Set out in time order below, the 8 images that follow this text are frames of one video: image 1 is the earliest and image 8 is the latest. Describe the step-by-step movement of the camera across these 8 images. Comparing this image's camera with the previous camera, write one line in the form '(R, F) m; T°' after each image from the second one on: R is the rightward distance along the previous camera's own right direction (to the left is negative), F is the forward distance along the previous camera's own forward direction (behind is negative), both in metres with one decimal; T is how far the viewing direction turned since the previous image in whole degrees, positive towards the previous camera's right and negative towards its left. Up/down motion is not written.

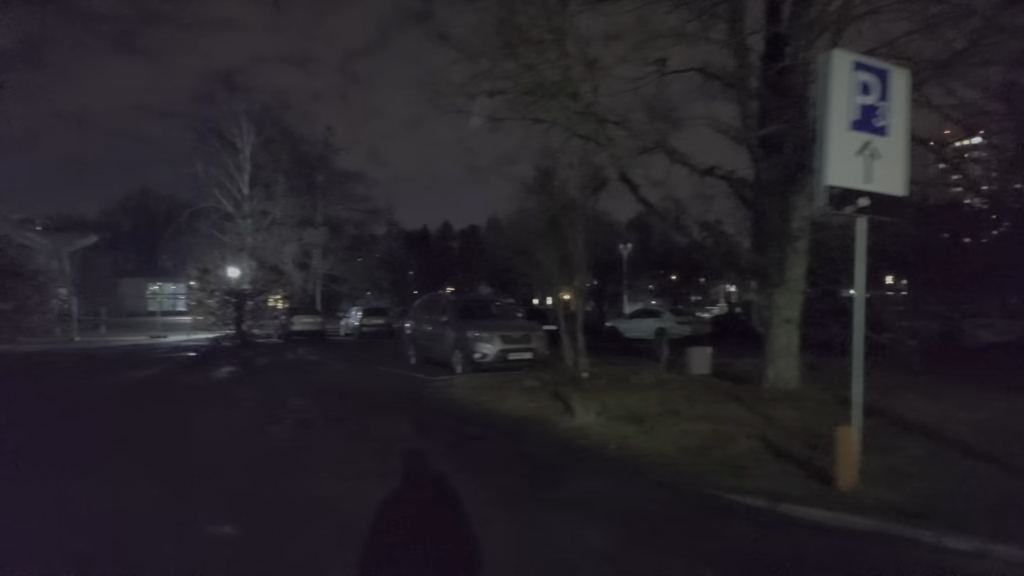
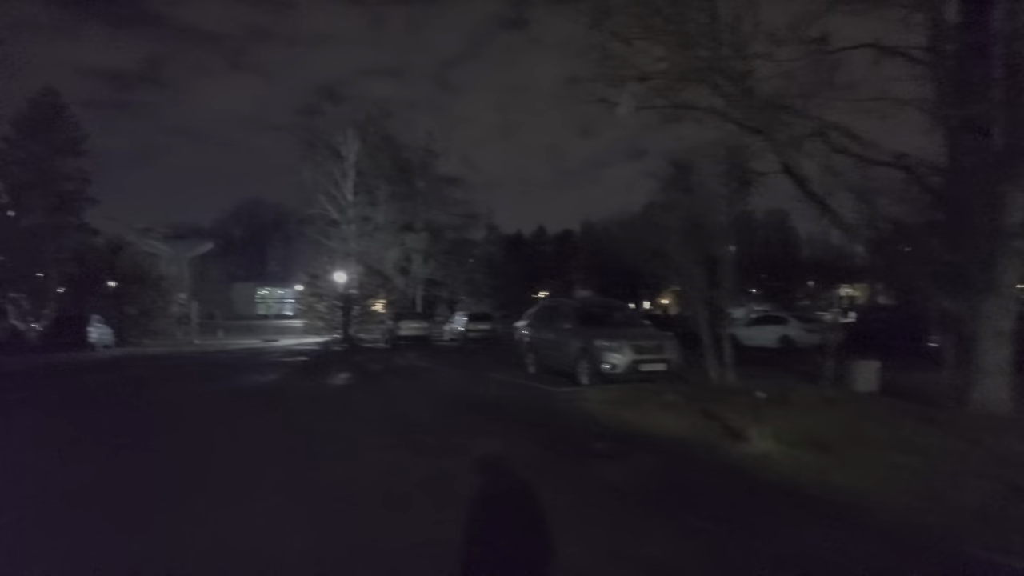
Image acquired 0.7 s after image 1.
(-0.8, +1.0) m; -7°
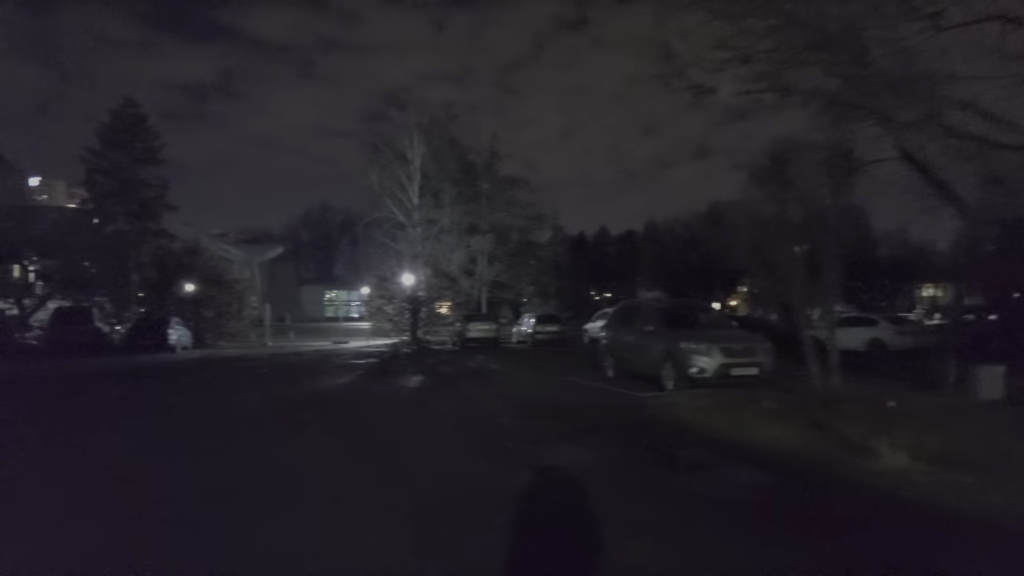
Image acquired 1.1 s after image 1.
(-0.4, +0.6) m; -5°
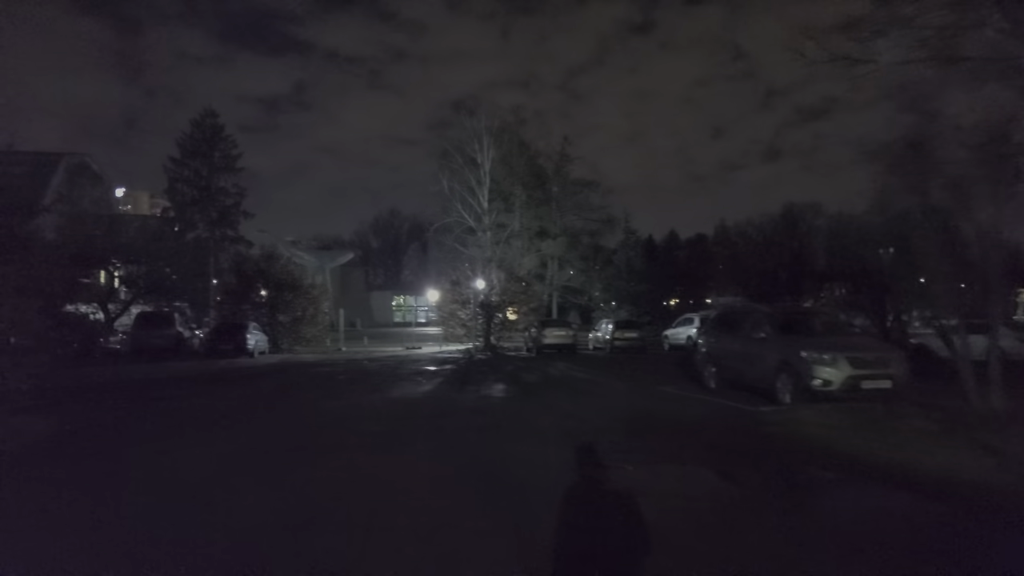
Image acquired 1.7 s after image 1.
(-0.6, +1.1) m; -5°
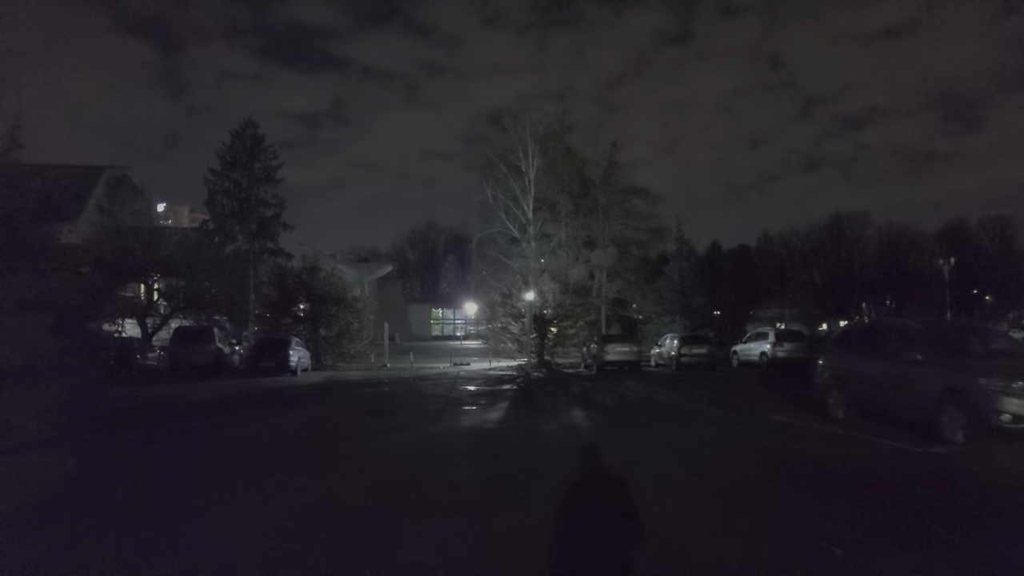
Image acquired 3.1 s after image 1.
(-1.1, +2.4) m; -3°
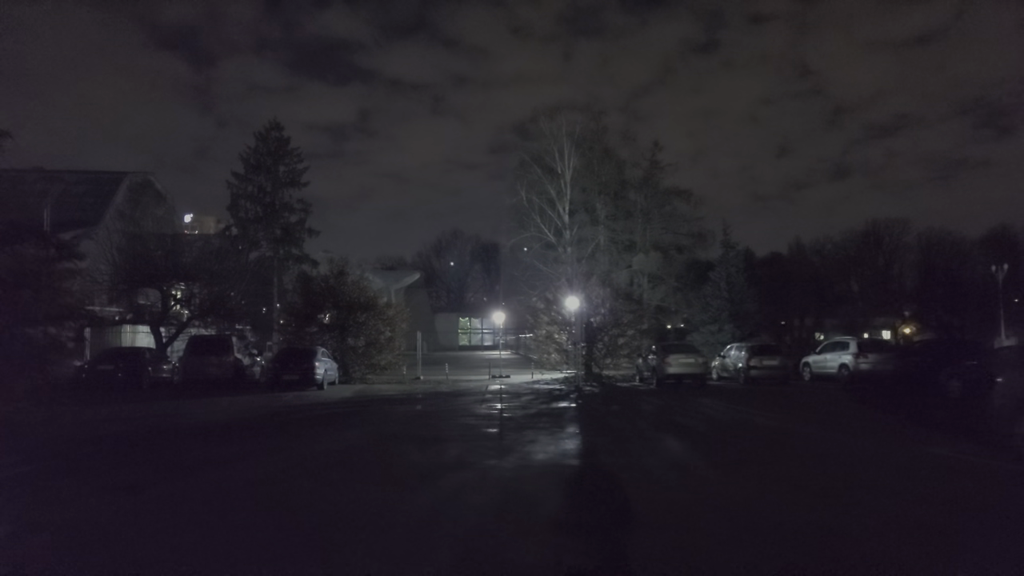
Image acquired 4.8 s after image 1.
(-1.0, +3.2) m; -2°
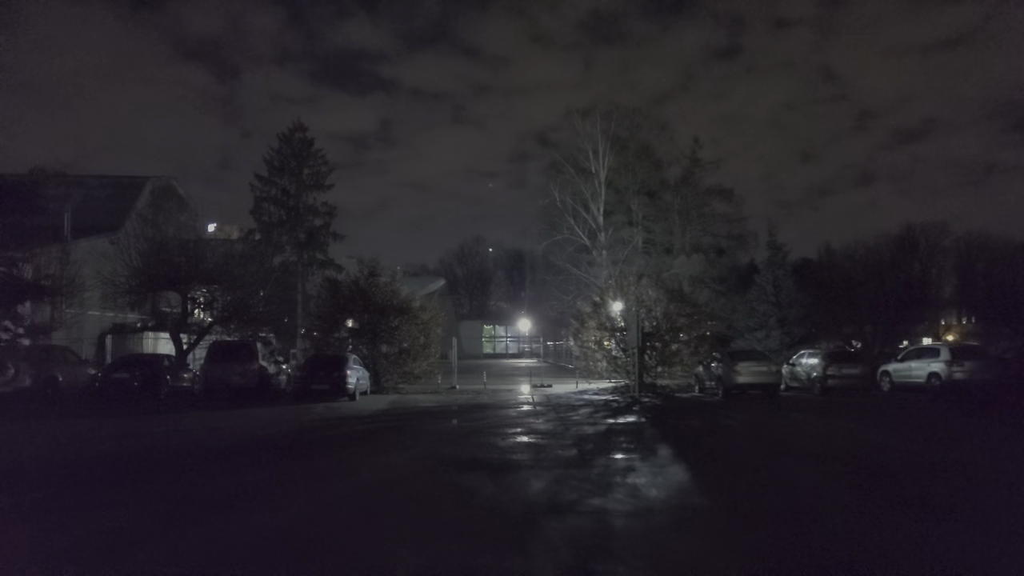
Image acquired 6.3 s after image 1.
(-1.1, +2.7) m; -2°
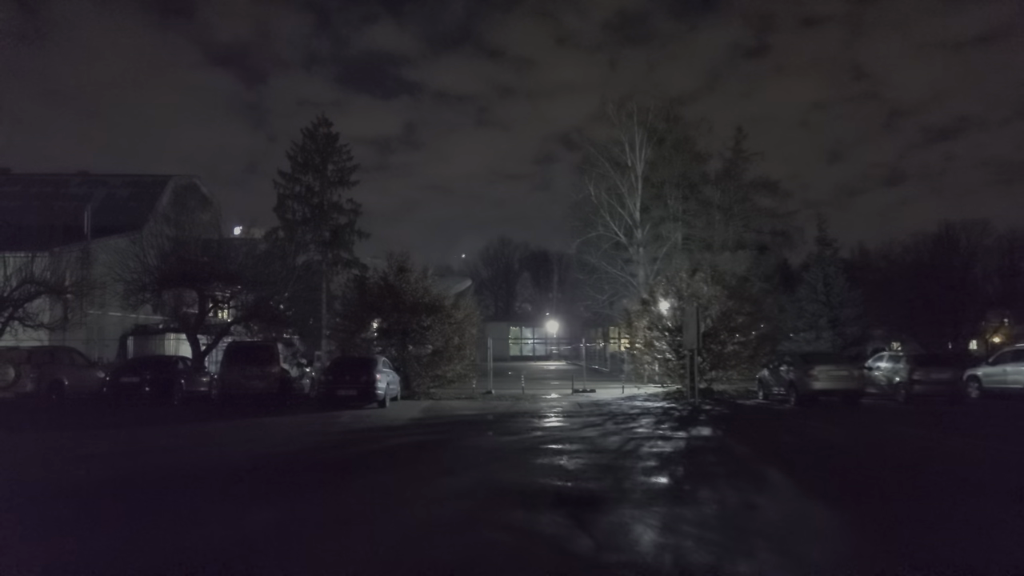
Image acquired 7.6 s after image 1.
(-0.7, +2.6) m; -2°
